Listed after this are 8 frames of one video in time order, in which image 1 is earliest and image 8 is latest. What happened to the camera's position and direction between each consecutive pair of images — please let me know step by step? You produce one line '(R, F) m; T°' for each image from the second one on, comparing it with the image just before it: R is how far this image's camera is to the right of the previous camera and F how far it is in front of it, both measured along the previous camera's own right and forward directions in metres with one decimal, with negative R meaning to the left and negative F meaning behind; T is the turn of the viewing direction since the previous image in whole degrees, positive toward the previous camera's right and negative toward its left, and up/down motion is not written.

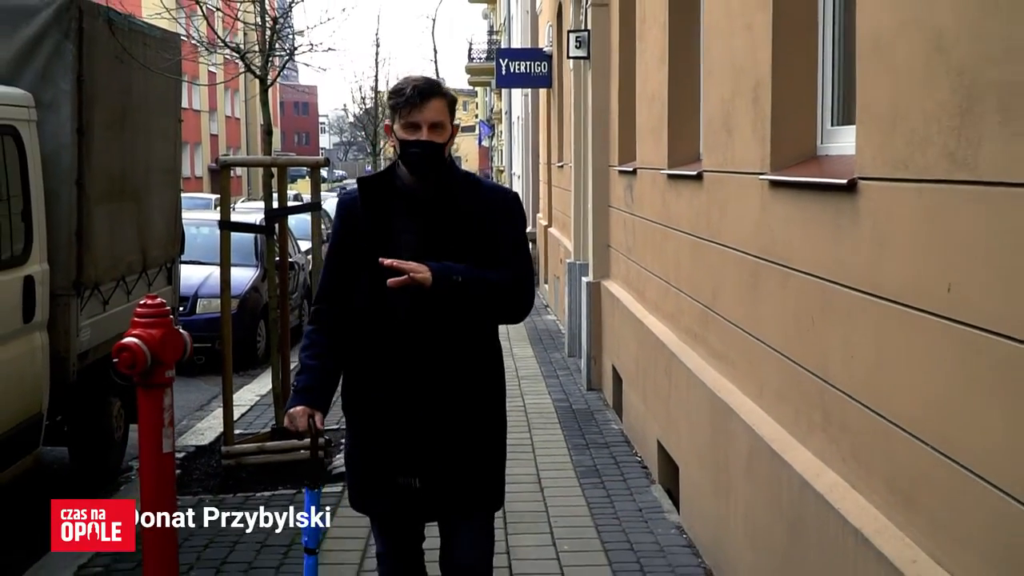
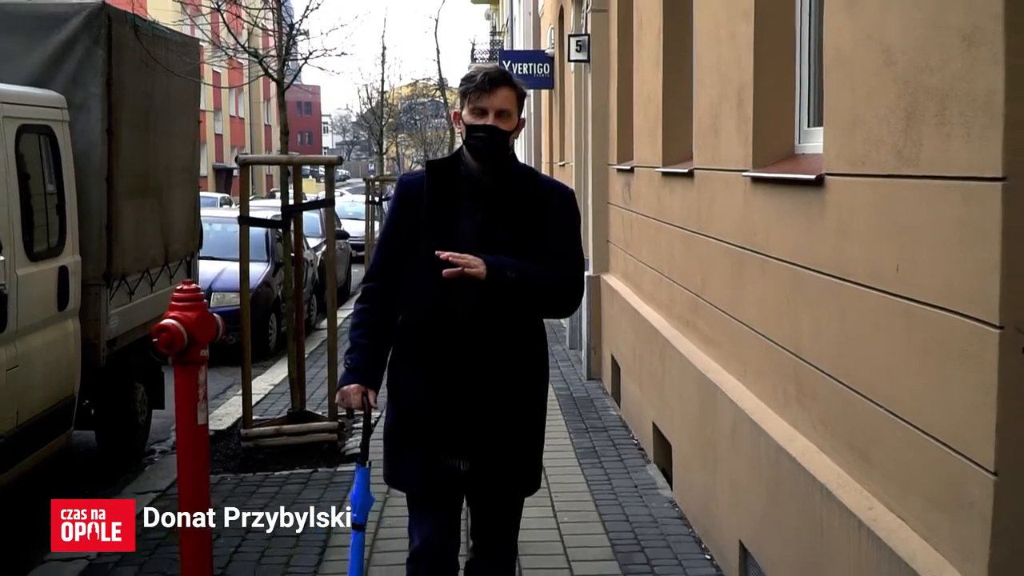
(0.0, -0.4) m; 0°
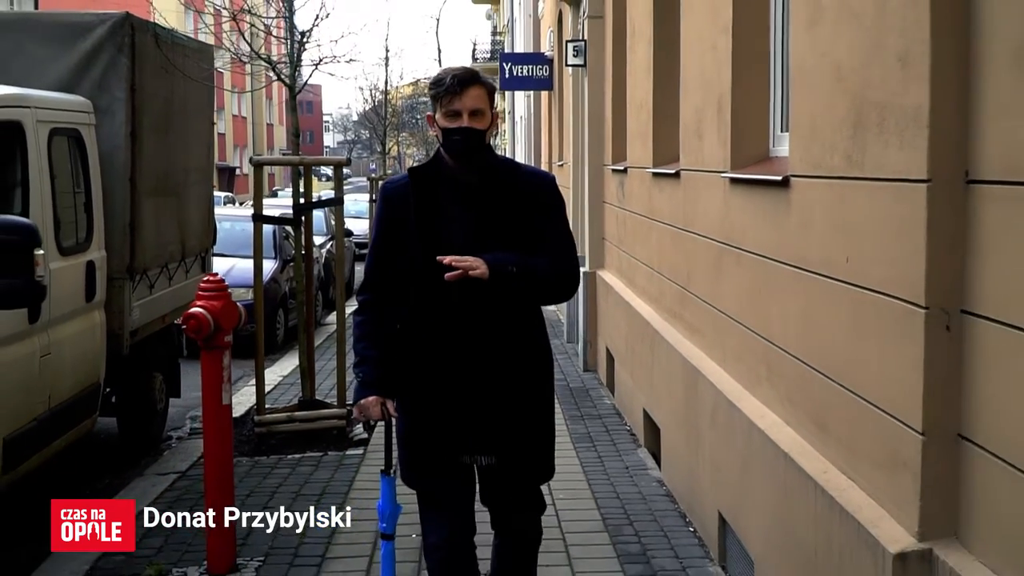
(0.0, -0.4) m; 0°
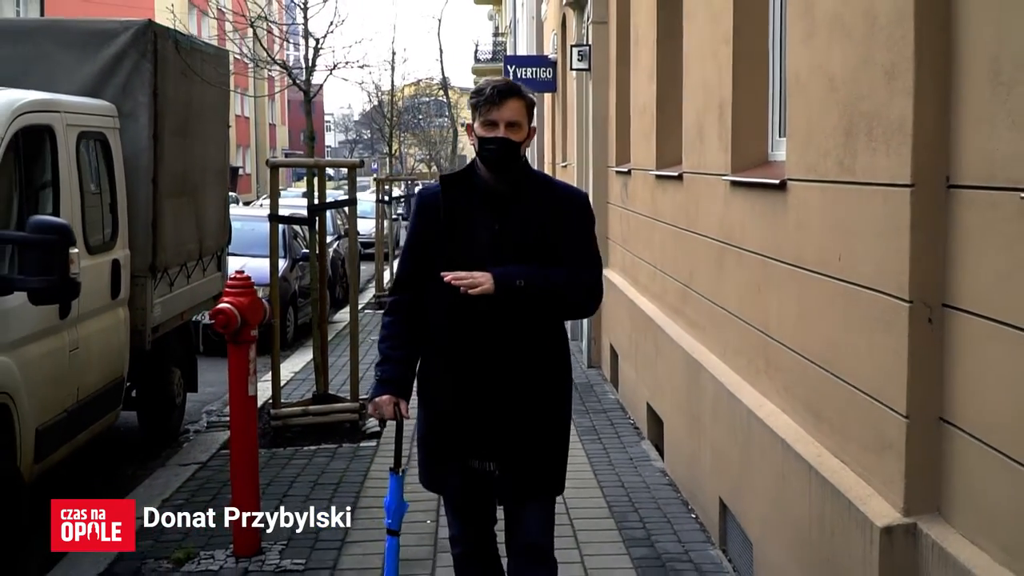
(0.0, -0.3) m; 0°
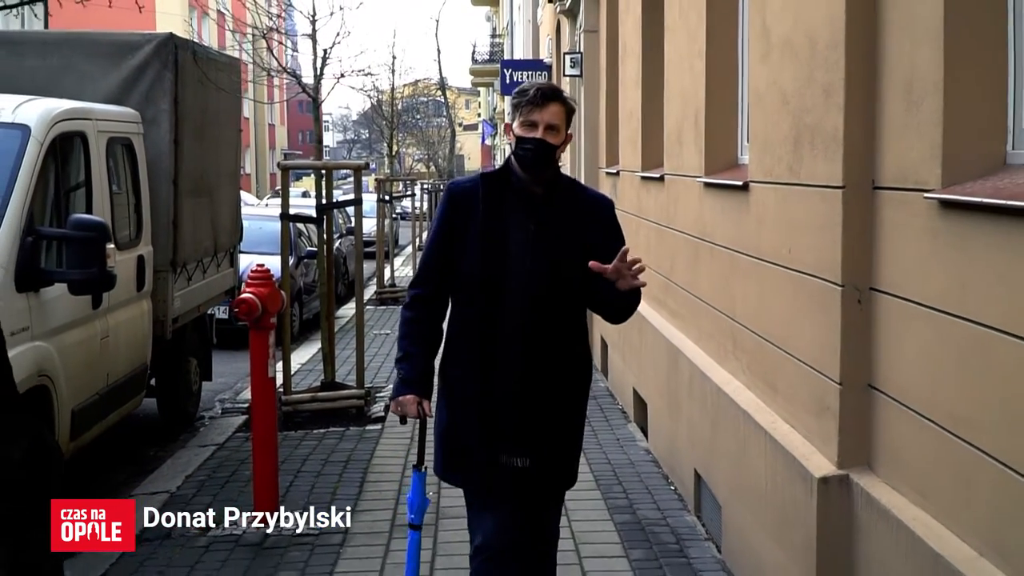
(0.0, -0.6) m; 0°
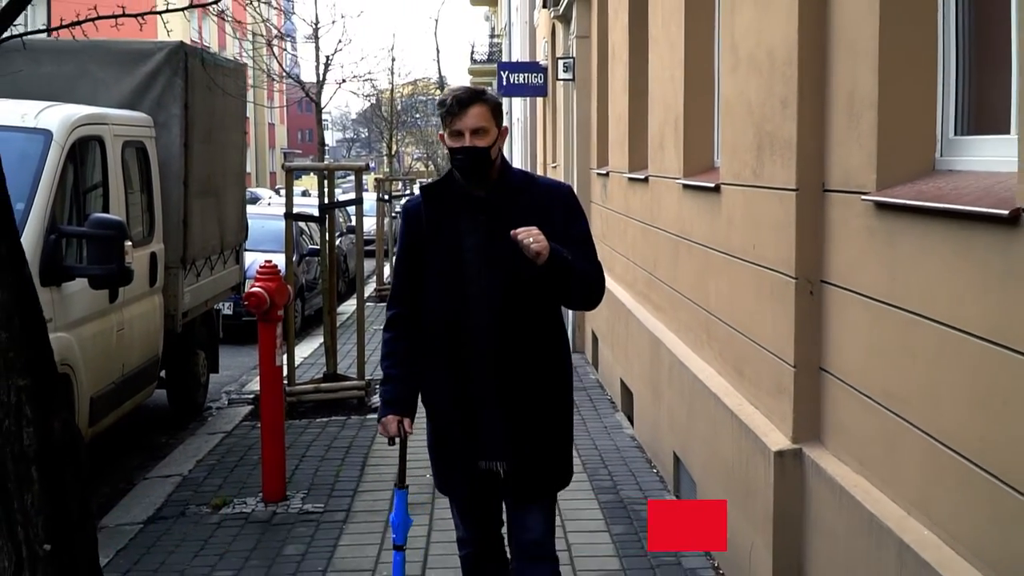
(0.0, -0.4) m; 0°
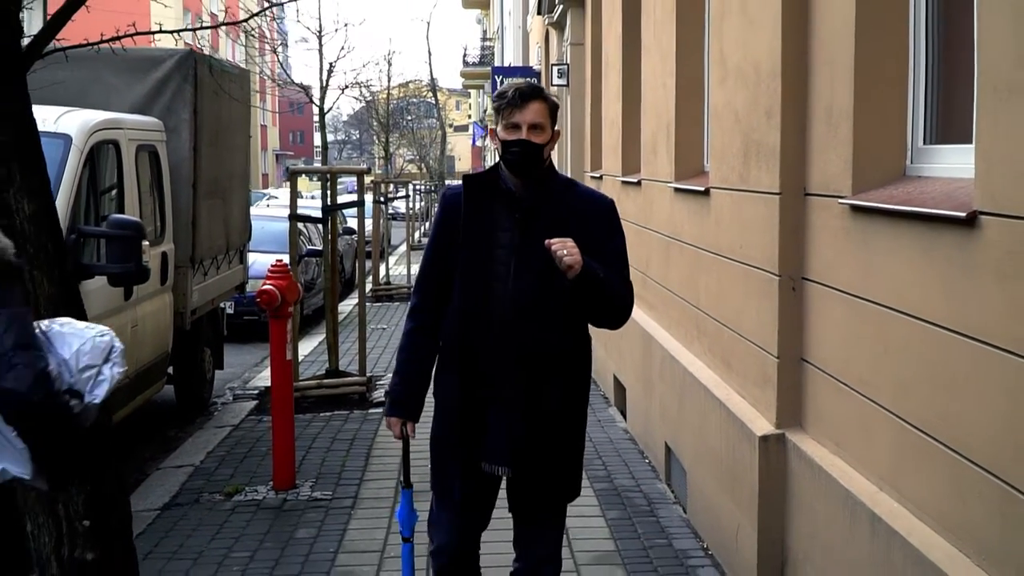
(-0.1, -0.3) m; 0°
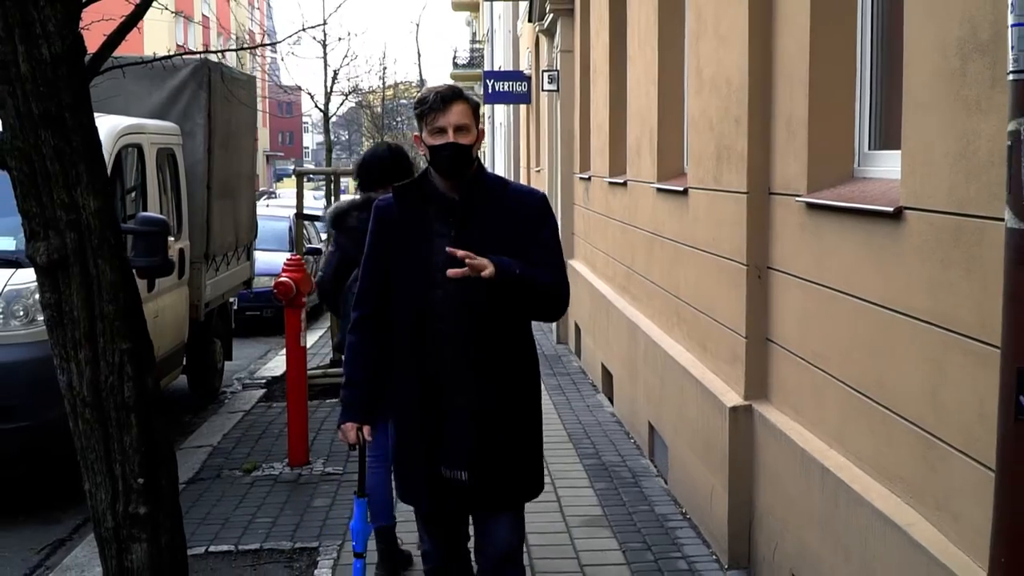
(0.0, -0.6) m; +1°
